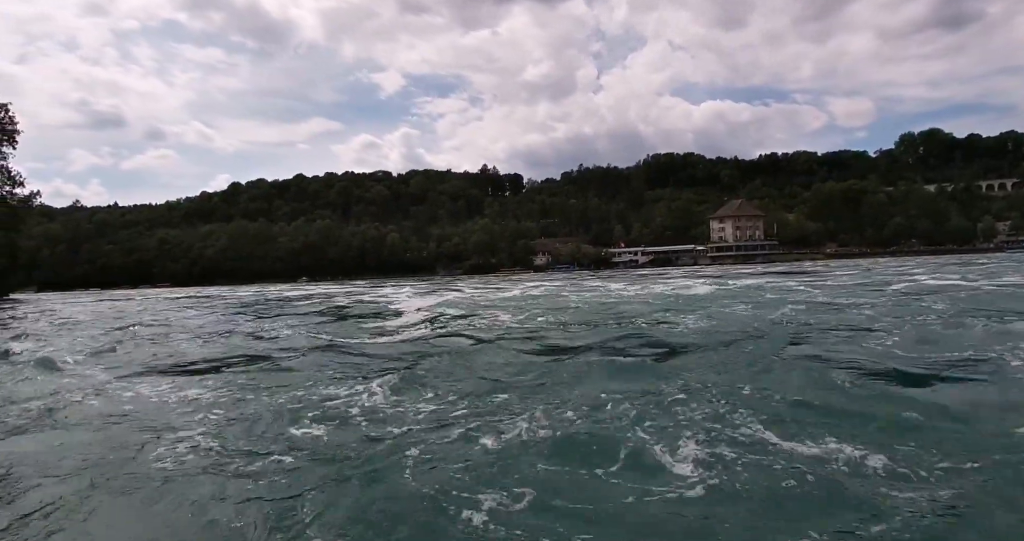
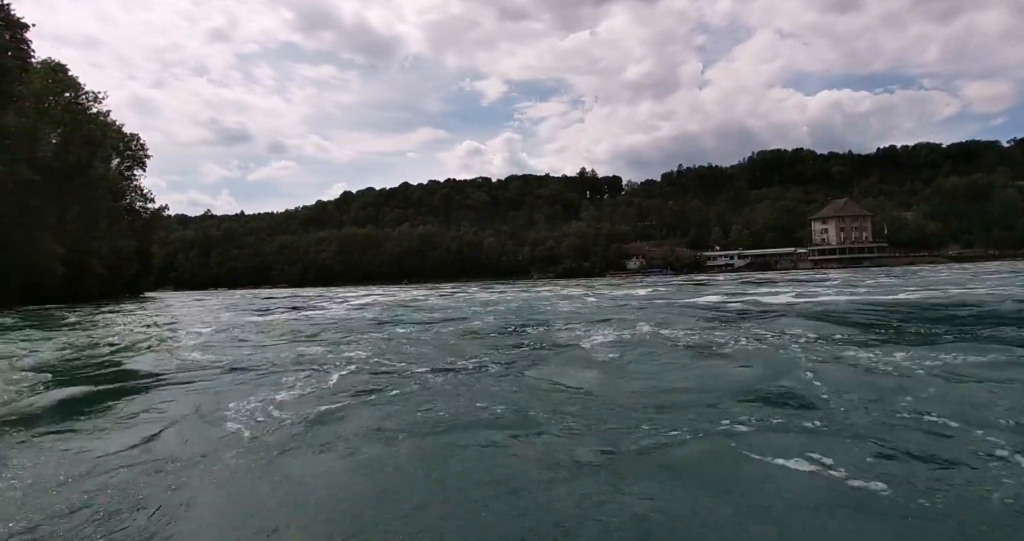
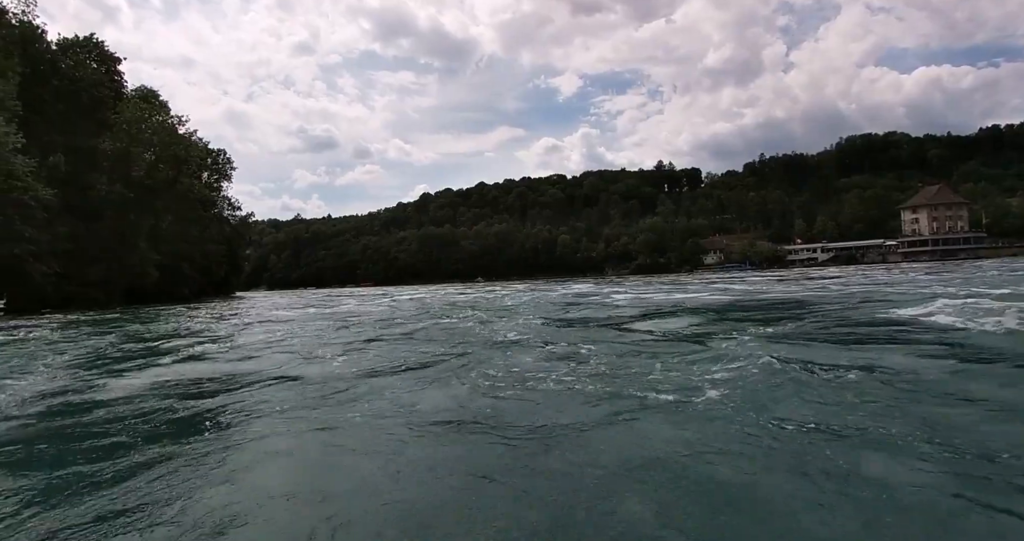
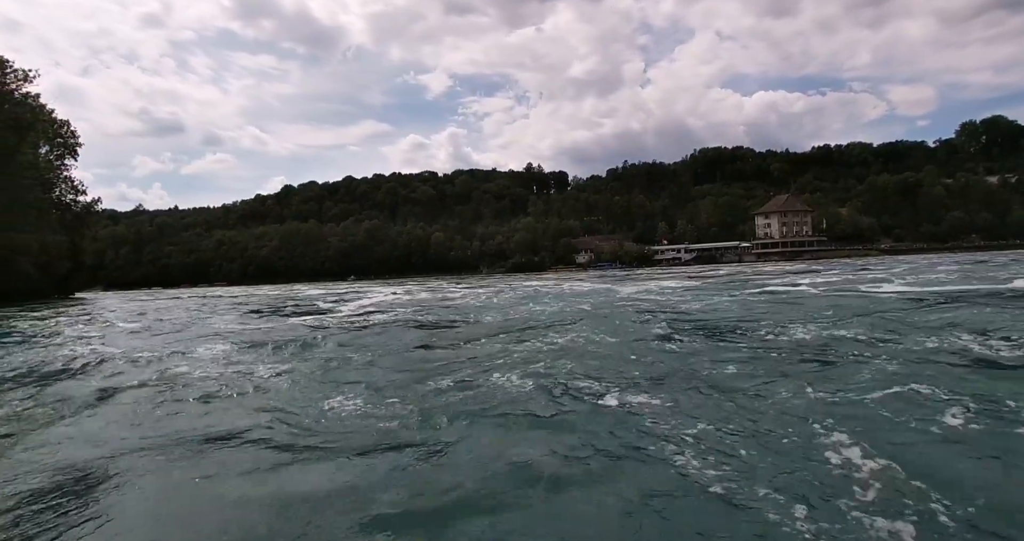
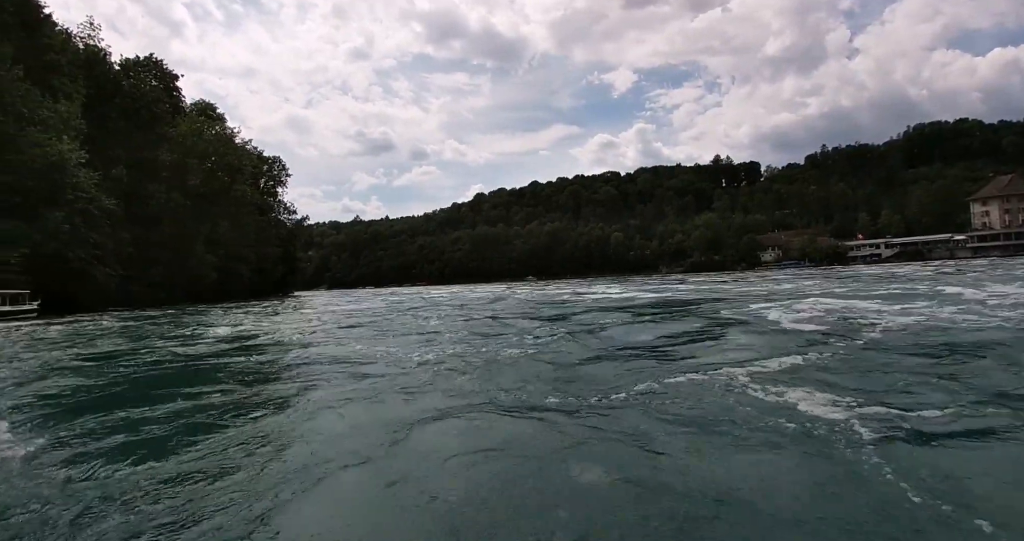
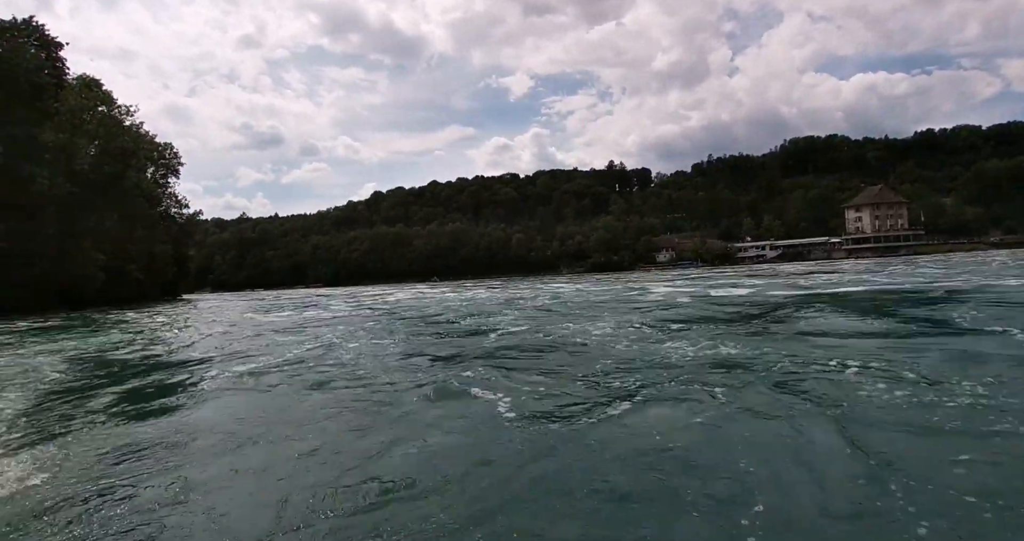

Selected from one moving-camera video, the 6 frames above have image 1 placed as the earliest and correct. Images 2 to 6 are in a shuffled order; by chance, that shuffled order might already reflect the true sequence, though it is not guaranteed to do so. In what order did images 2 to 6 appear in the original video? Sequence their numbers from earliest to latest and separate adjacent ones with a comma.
4, 2, 6, 3, 5
